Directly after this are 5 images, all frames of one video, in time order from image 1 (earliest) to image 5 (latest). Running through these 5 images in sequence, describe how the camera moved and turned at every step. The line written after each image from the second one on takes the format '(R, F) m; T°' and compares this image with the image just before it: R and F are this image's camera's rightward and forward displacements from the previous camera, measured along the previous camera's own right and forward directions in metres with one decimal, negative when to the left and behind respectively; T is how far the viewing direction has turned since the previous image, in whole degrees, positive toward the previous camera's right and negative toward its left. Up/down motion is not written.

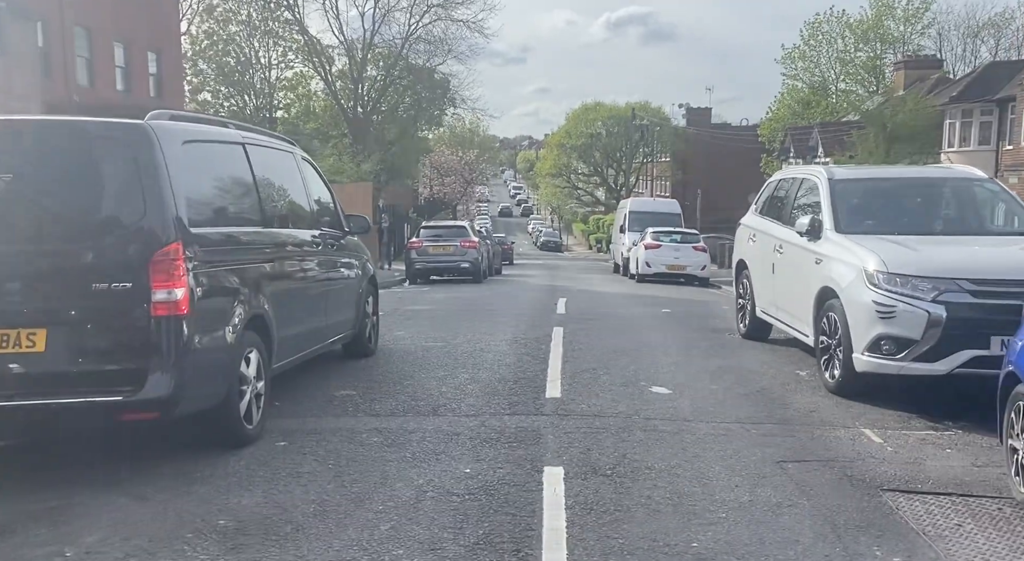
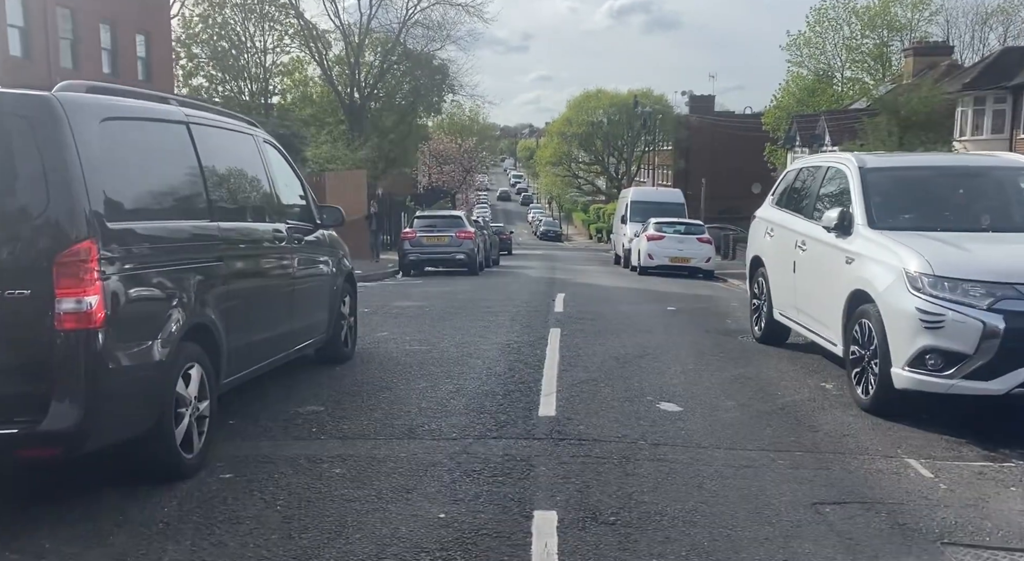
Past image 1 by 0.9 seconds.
(+0.1, +1.1) m; 0°
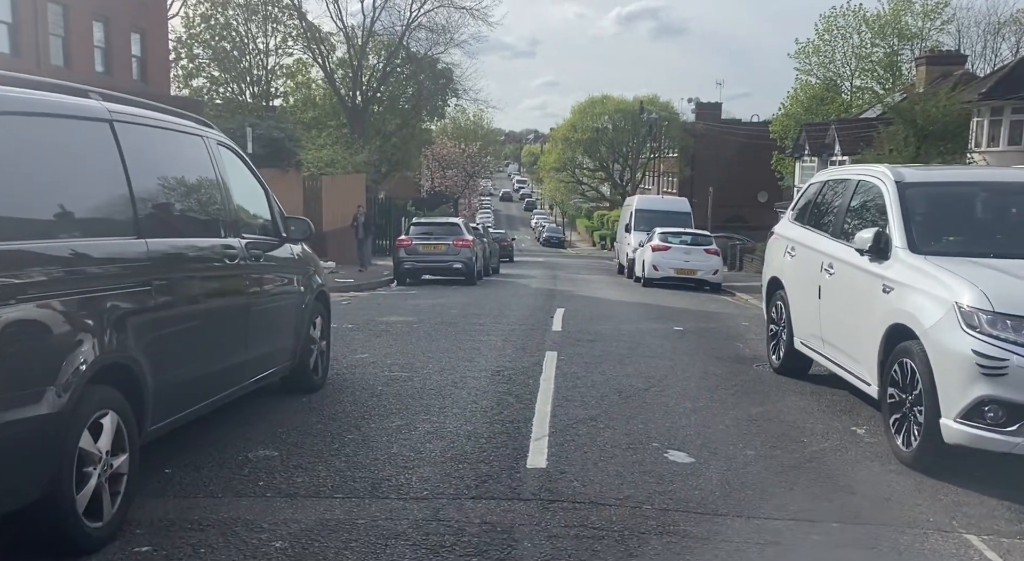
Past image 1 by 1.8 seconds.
(+0.1, +1.0) m; 0°
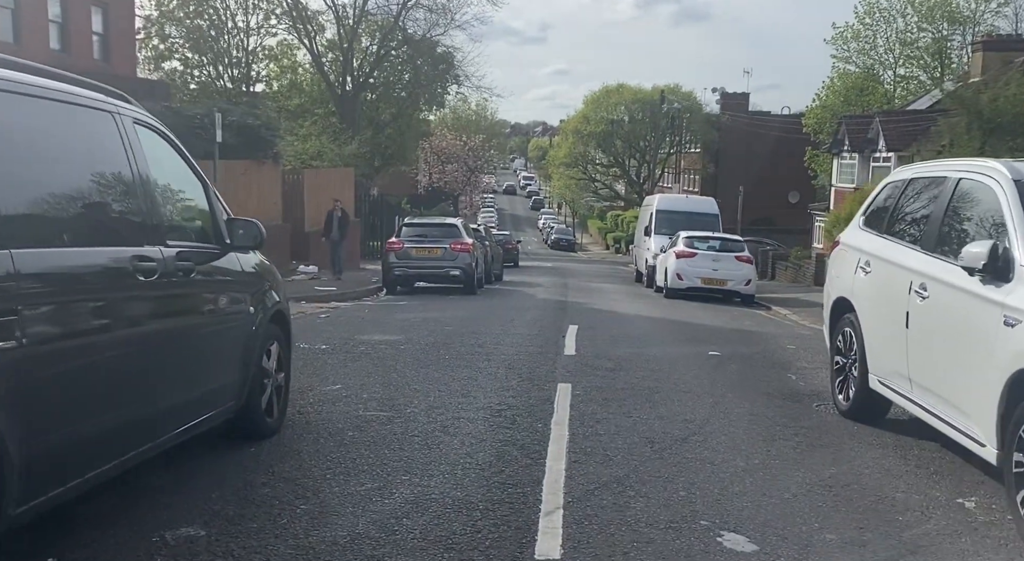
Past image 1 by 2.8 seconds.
(0.0, +1.7) m; 0°
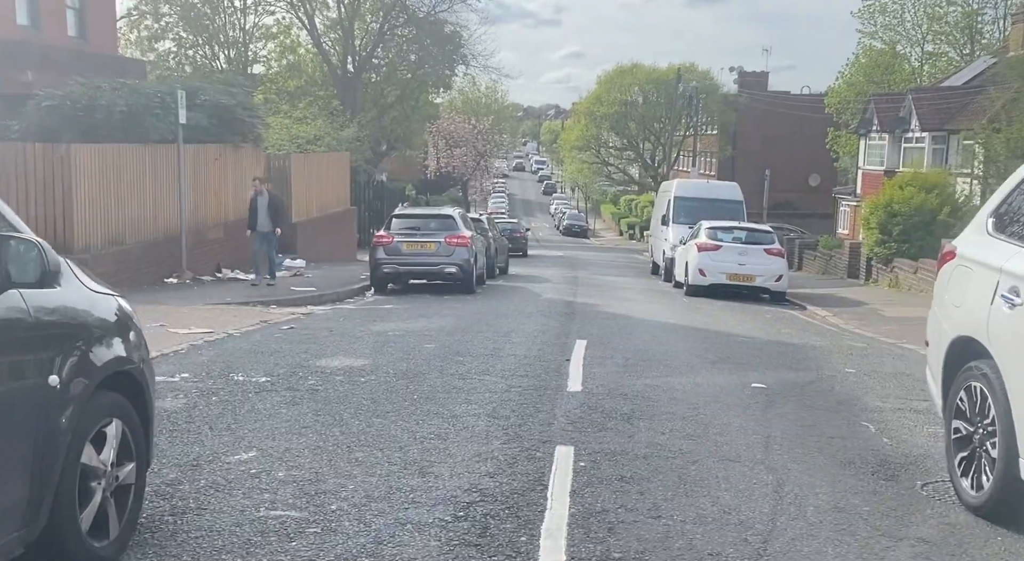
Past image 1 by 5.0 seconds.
(+0.2, +2.5) m; -1°
